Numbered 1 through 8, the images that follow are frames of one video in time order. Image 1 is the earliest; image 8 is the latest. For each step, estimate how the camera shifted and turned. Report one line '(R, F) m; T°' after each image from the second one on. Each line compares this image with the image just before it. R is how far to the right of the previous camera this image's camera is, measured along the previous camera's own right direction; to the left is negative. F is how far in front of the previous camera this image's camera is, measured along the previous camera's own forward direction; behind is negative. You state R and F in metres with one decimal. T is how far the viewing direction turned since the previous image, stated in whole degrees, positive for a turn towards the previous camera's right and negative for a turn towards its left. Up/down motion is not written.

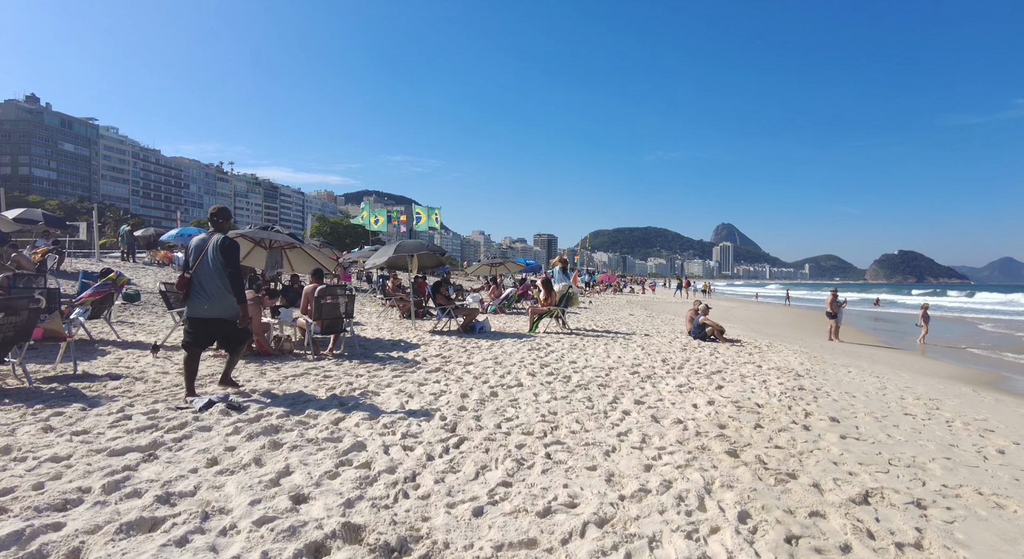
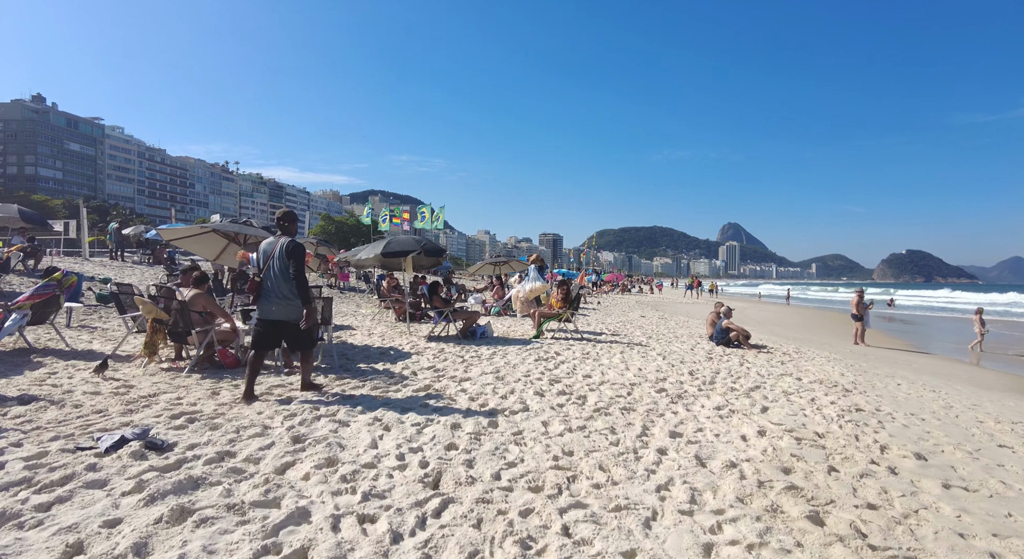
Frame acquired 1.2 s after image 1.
(0.0, +0.9) m; -1°
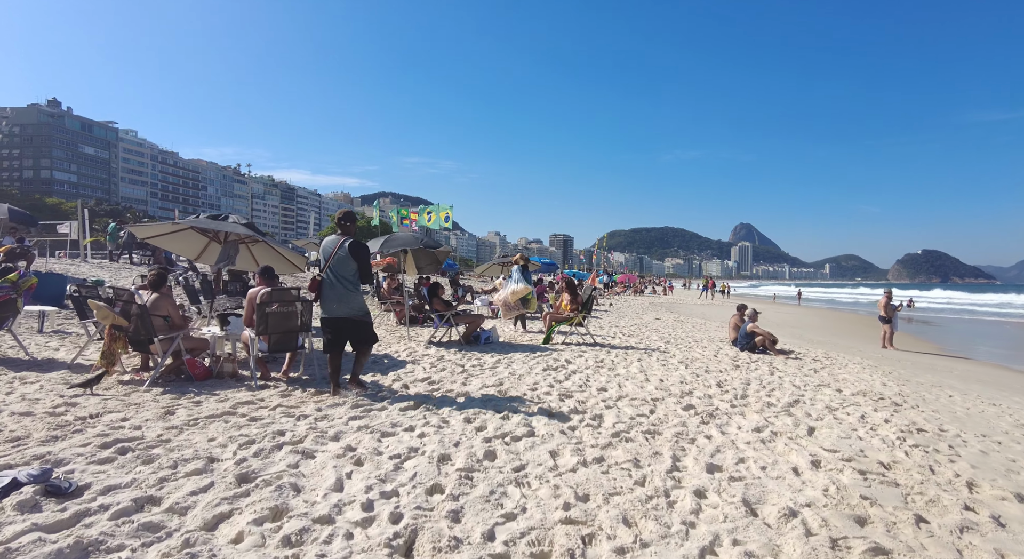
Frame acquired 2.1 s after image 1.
(+0.1, +0.7) m; -1°
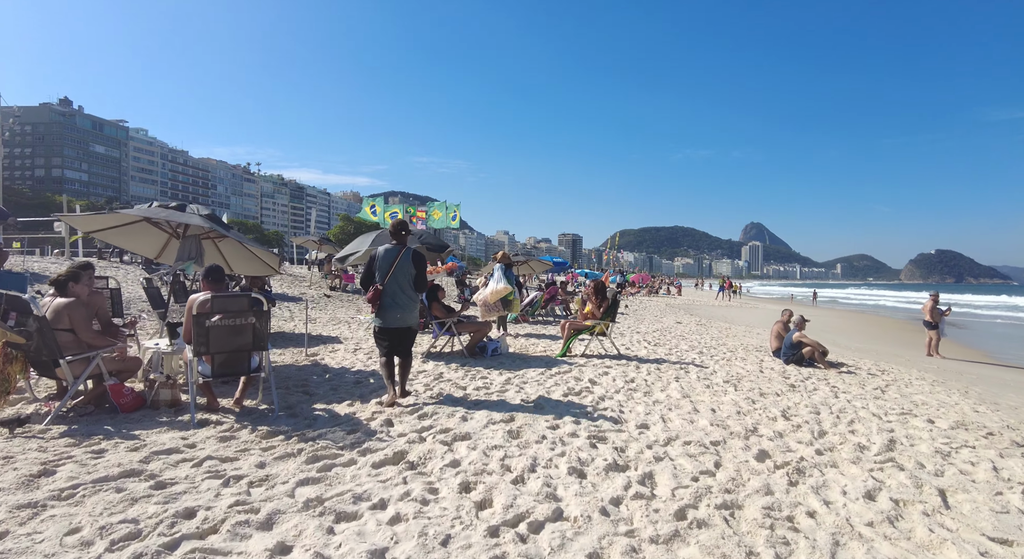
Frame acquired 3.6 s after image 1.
(0.0, +1.1) m; -1°
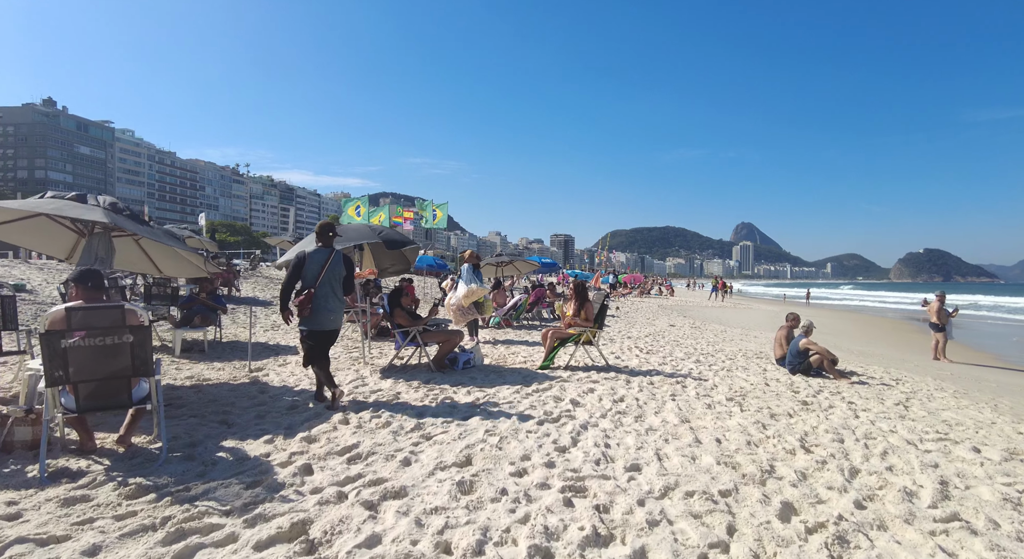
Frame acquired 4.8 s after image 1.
(+0.2, +0.8) m; +1°
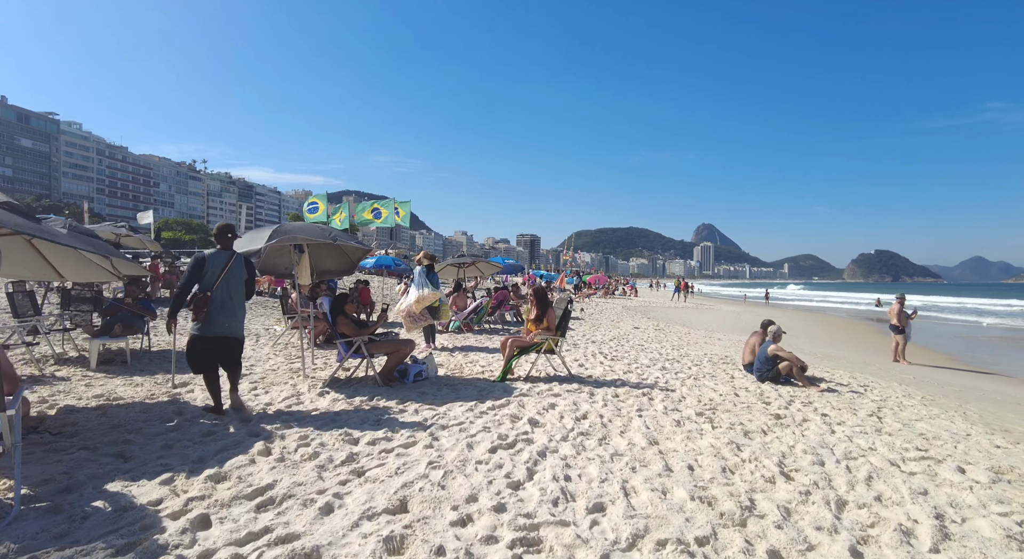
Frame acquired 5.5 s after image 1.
(+0.1, +0.5) m; +4°
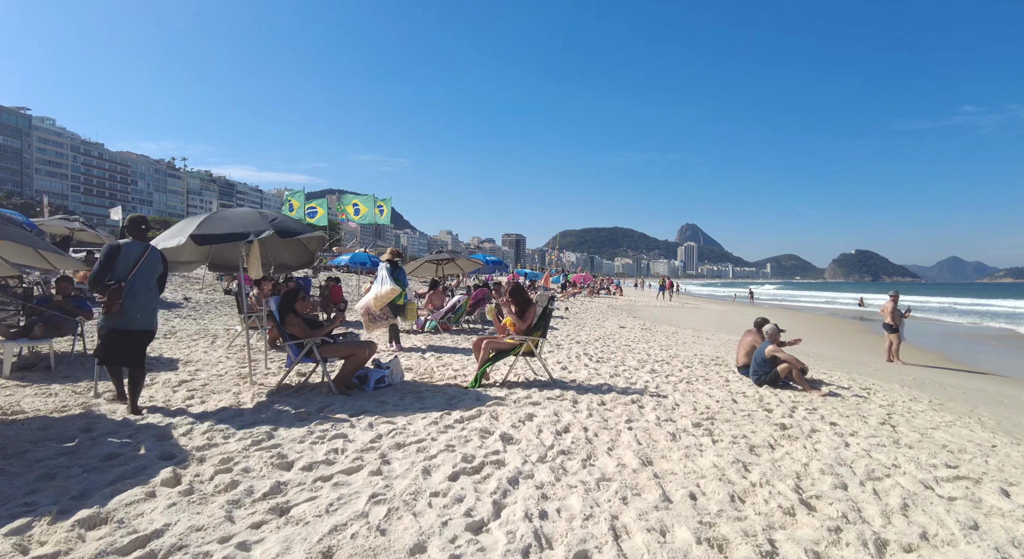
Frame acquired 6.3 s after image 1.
(+0.1, +0.6) m; +2°
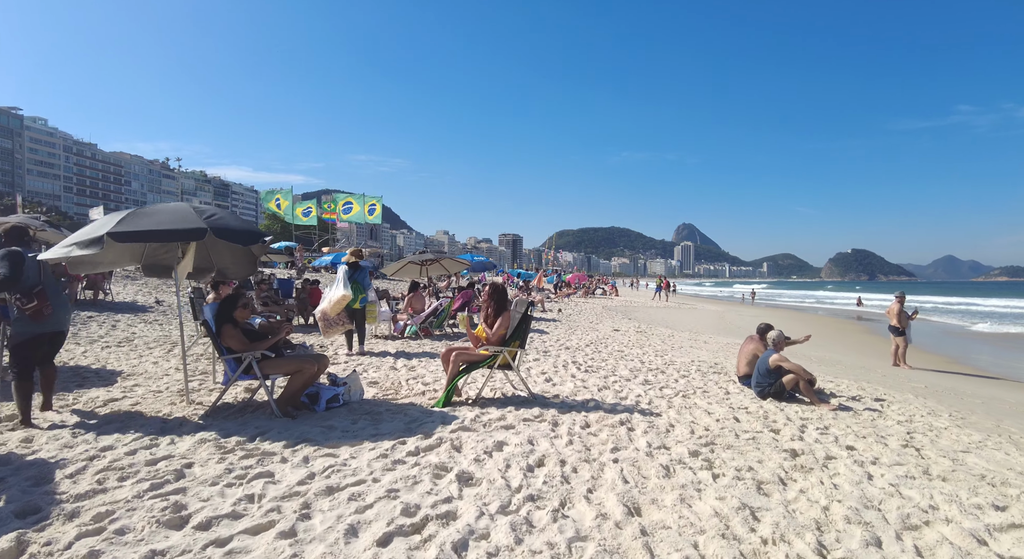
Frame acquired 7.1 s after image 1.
(+0.2, +0.6) m; 0°
